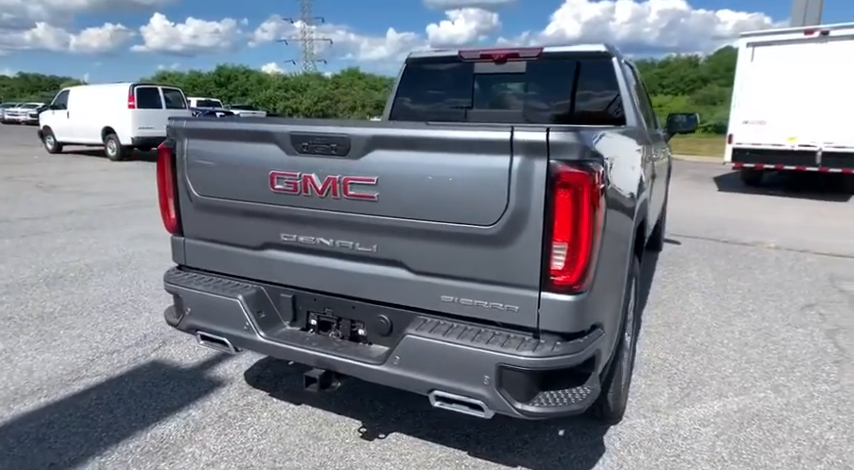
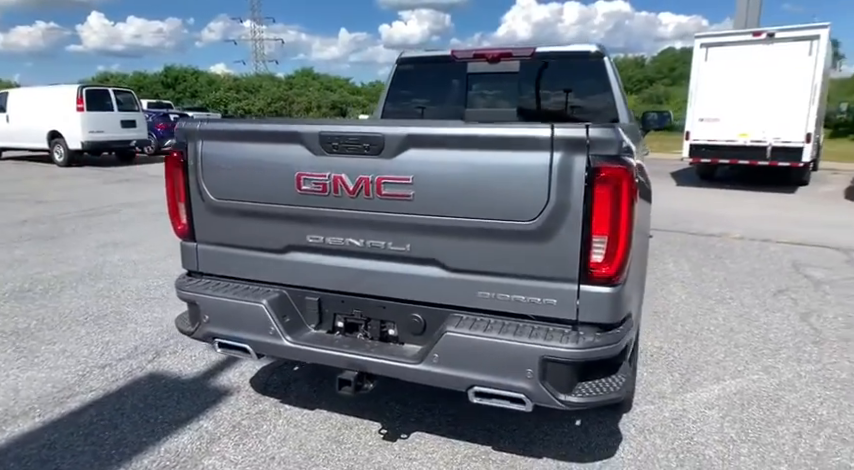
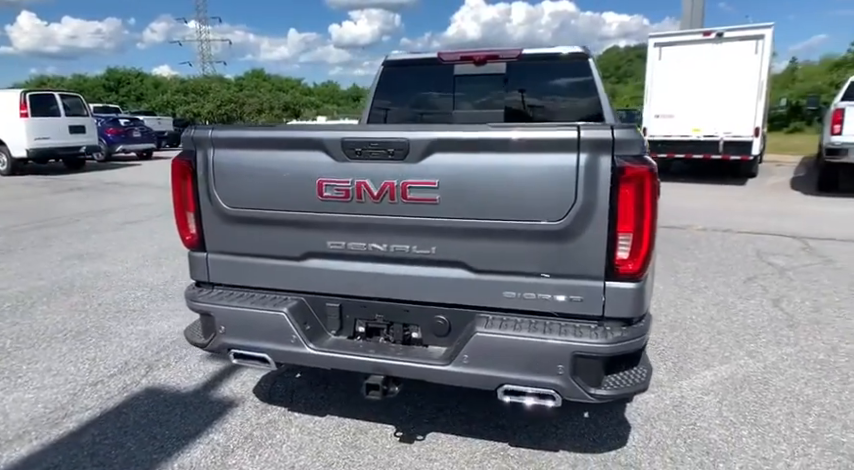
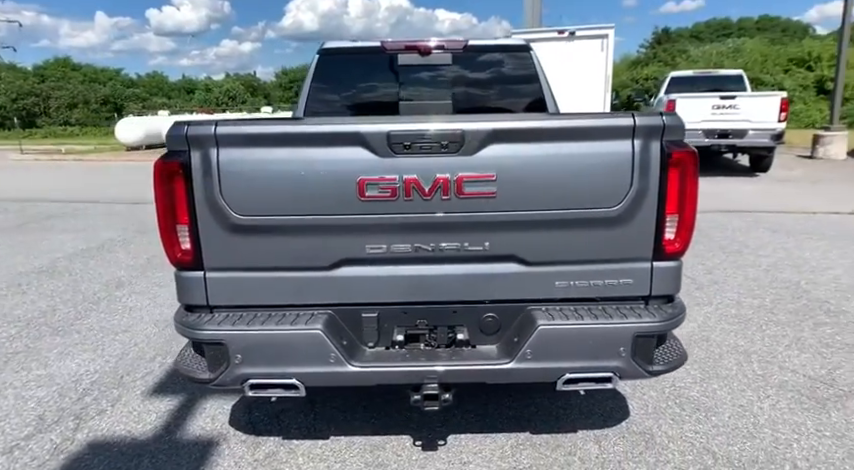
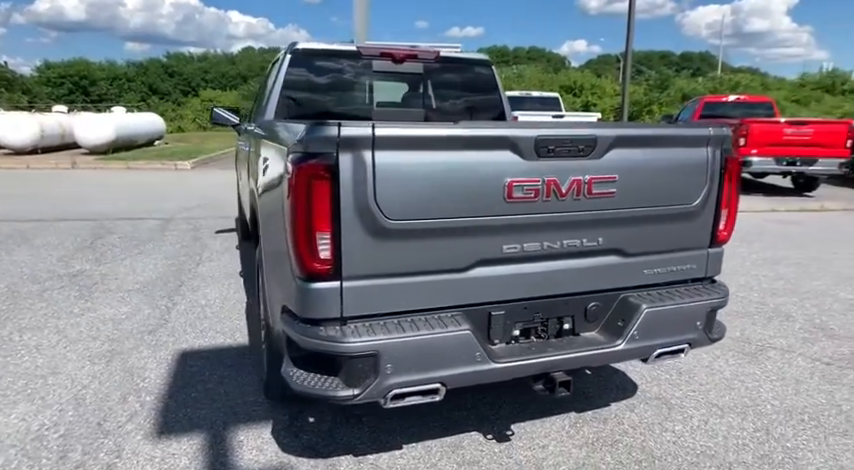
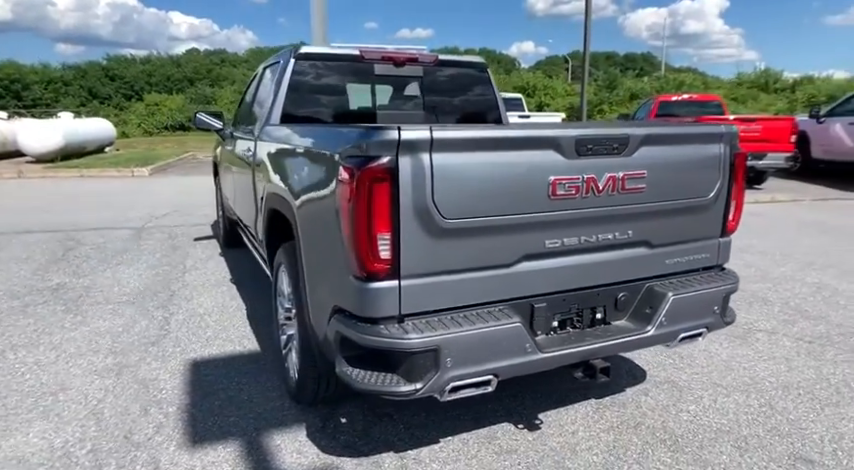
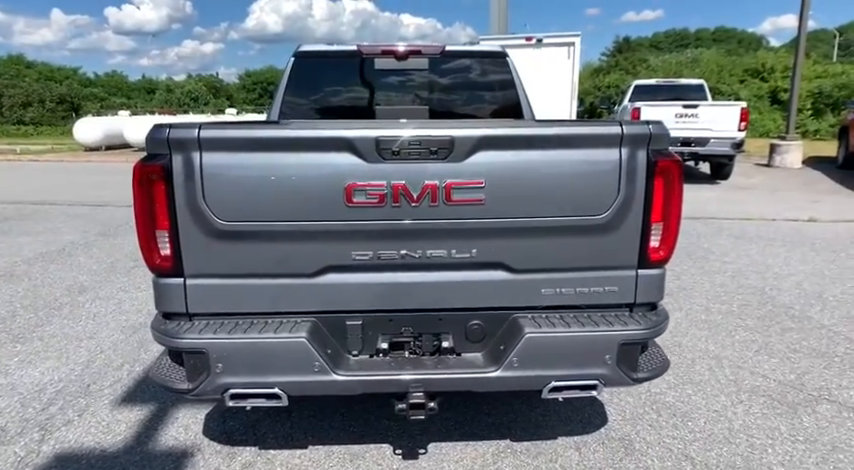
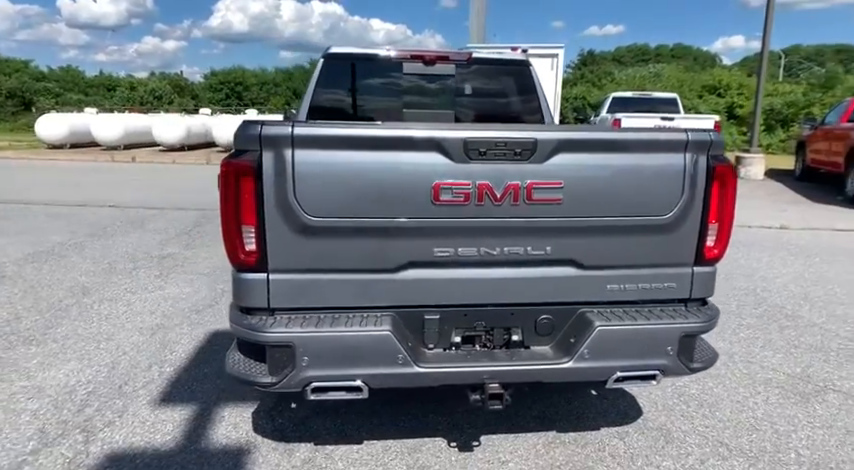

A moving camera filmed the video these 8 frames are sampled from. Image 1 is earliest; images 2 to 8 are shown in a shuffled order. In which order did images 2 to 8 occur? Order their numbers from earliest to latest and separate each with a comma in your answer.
2, 3, 4, 7, 8, 5, 6
